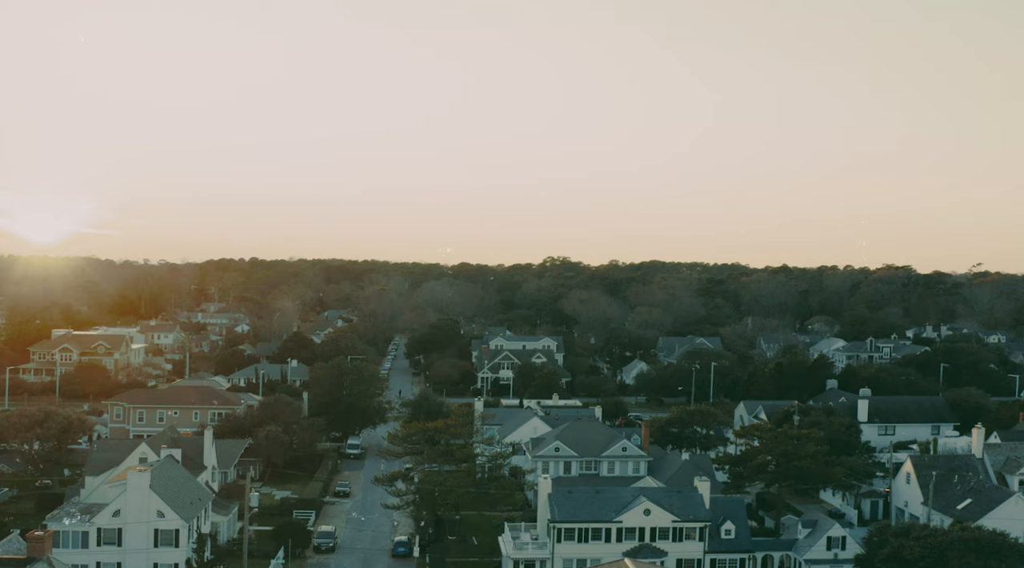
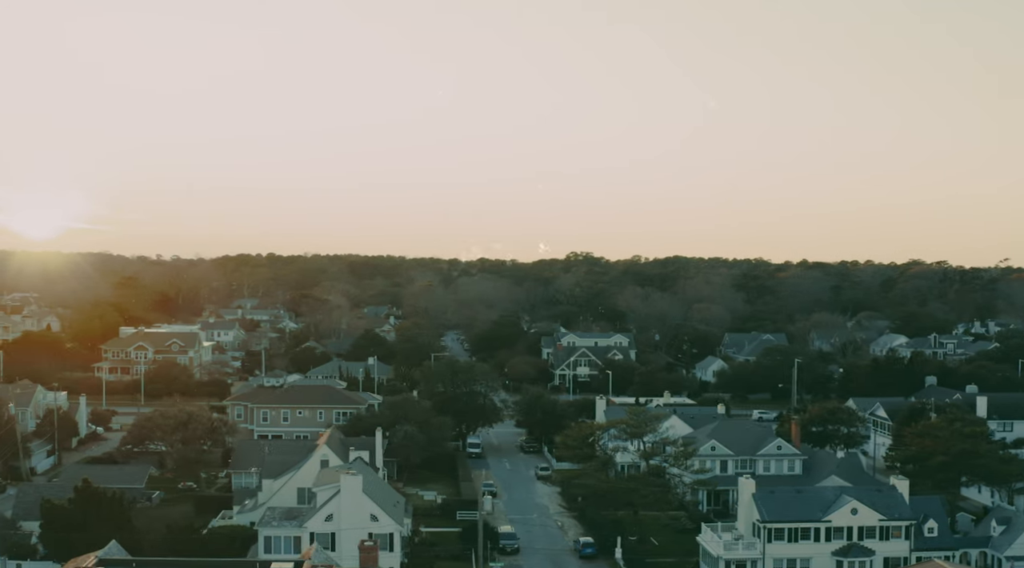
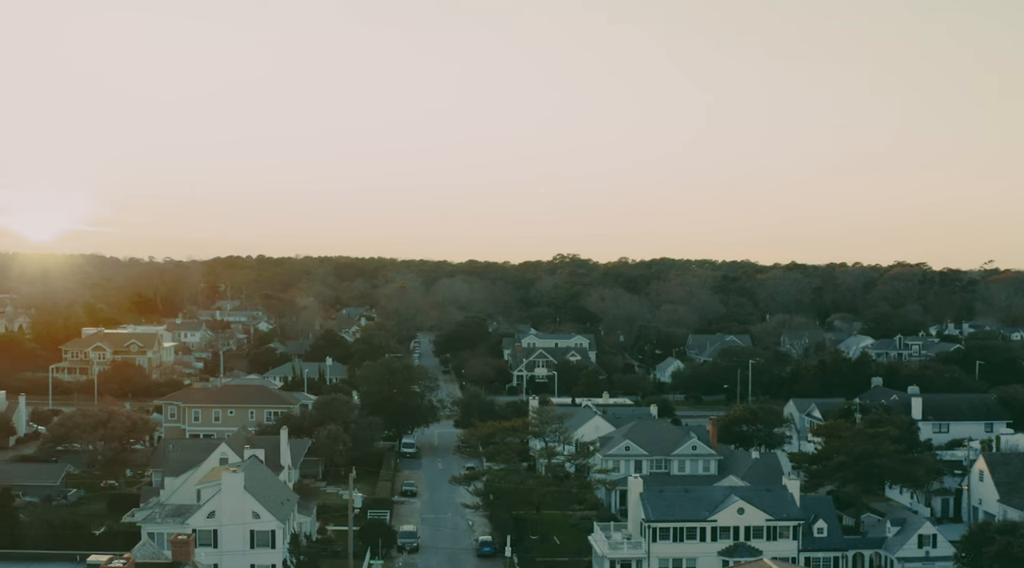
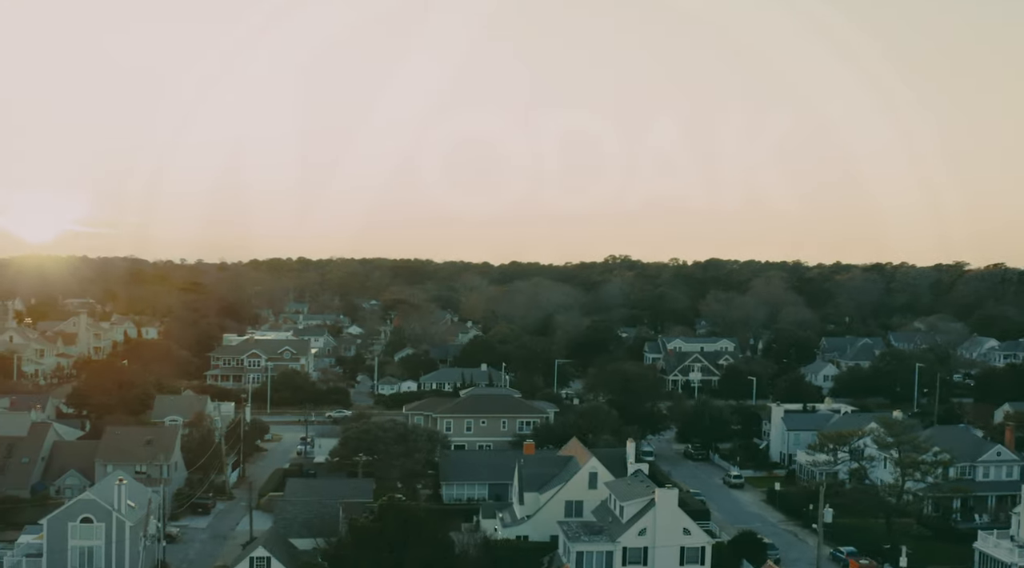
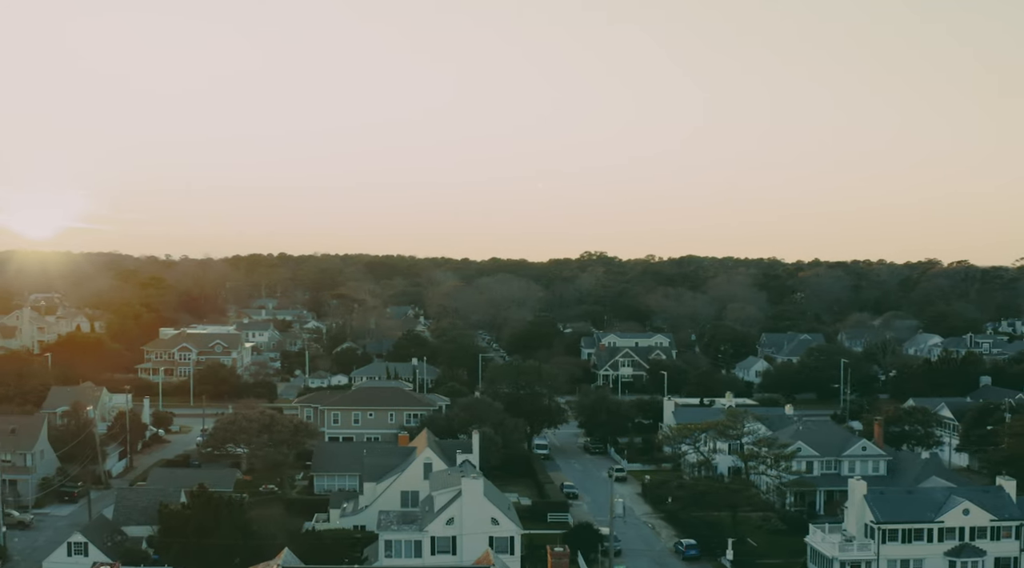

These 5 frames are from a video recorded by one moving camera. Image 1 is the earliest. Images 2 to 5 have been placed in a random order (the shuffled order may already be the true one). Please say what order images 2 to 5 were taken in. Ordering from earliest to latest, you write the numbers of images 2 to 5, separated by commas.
3, 2, 5, 4
